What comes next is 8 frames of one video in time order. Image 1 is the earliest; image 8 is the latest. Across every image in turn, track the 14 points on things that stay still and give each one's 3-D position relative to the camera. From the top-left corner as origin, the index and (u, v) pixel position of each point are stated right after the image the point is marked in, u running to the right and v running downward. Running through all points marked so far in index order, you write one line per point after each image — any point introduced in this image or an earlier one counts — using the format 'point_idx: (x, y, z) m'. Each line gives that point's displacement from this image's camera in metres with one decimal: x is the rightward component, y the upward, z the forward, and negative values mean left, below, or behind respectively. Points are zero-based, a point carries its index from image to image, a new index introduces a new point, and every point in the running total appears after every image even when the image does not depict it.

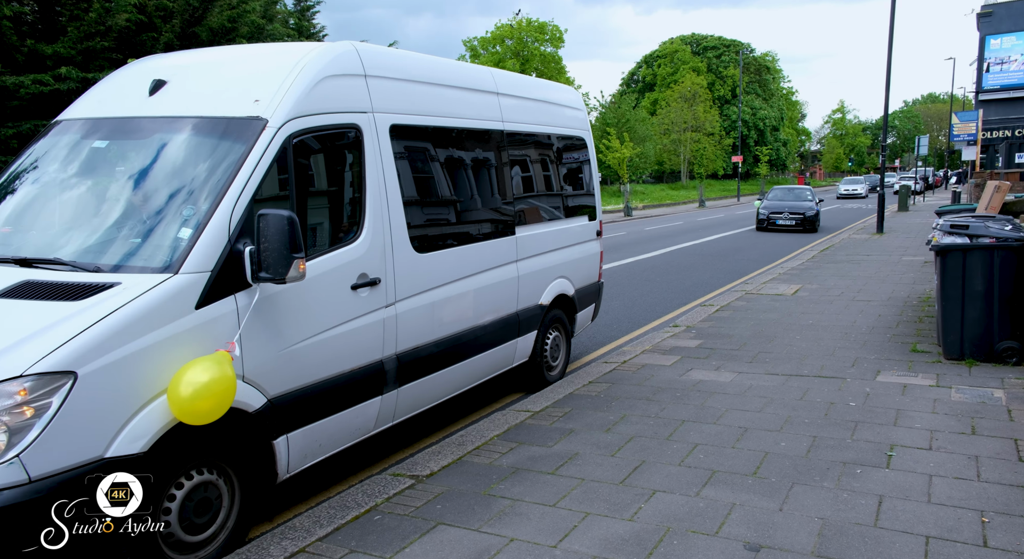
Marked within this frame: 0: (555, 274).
0: (+0.3, 0.0, +6.5) m
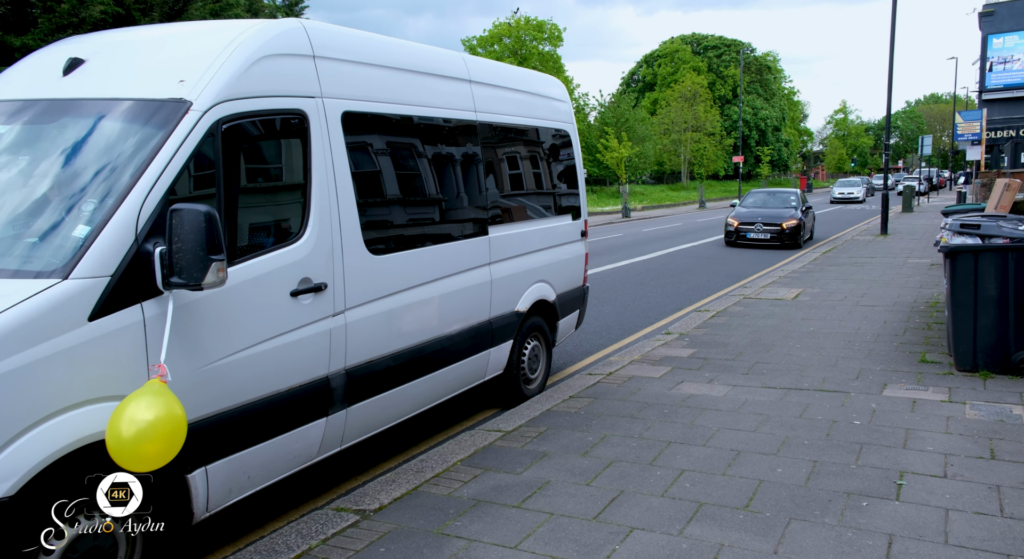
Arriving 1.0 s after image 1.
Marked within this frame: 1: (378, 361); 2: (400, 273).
0: (+0.2, 0.0, +6.0) m
1: (-0.7, -0.4, +4.3) m
2: (-0.6, 0.0, +4.3) m
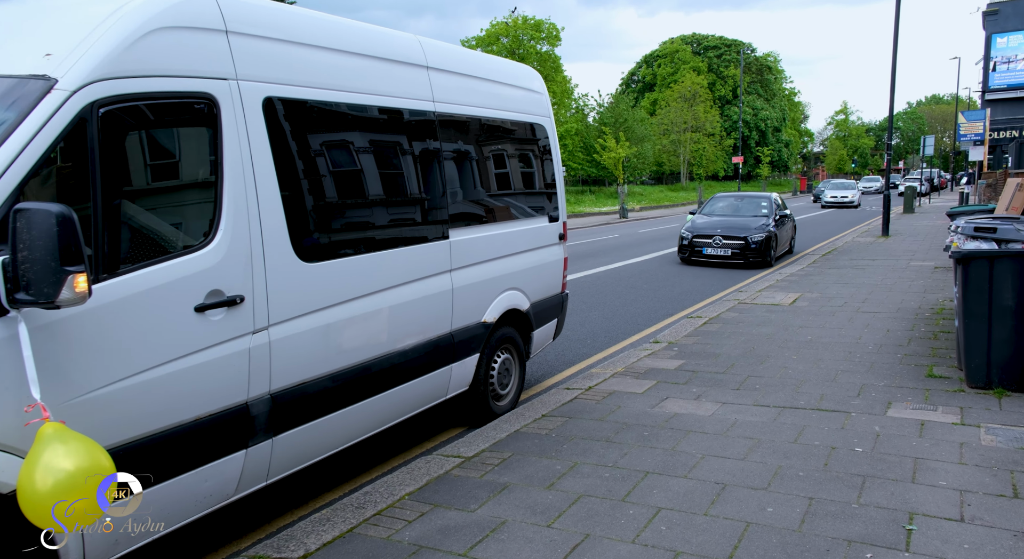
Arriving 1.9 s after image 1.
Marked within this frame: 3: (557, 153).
0: (-0.1, 0.0, +5.4) m
1: (-0.9, -0.5, +3.7) m
2: (-0.8, 0.0, +3.8) m
3: (+0.3, +1.1, +6.4) m
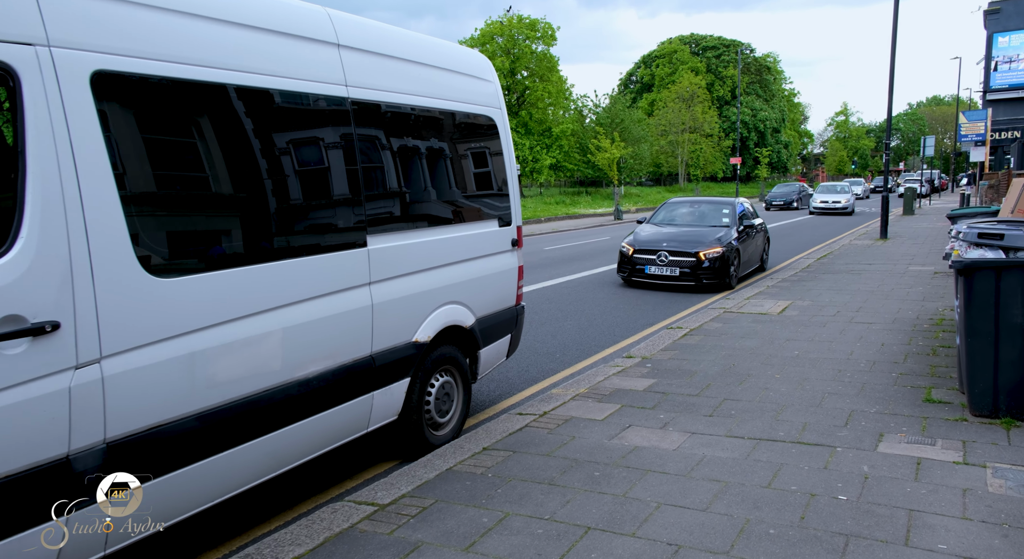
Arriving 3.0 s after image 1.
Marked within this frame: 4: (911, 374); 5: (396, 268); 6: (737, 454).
0: (-0.4, -0.1, +4.8) m
1: (-1.3, -0.6, +3.0) m
2: (-1.2, -0.1, +3.1) m
3: (-0.1, +1.0, +5.7) m
4: (+3.1, -0.7, +6.1) m
5: (-0.6, +0.1, +4.3) m
6: (+1.3, -1.0, +4.5) m
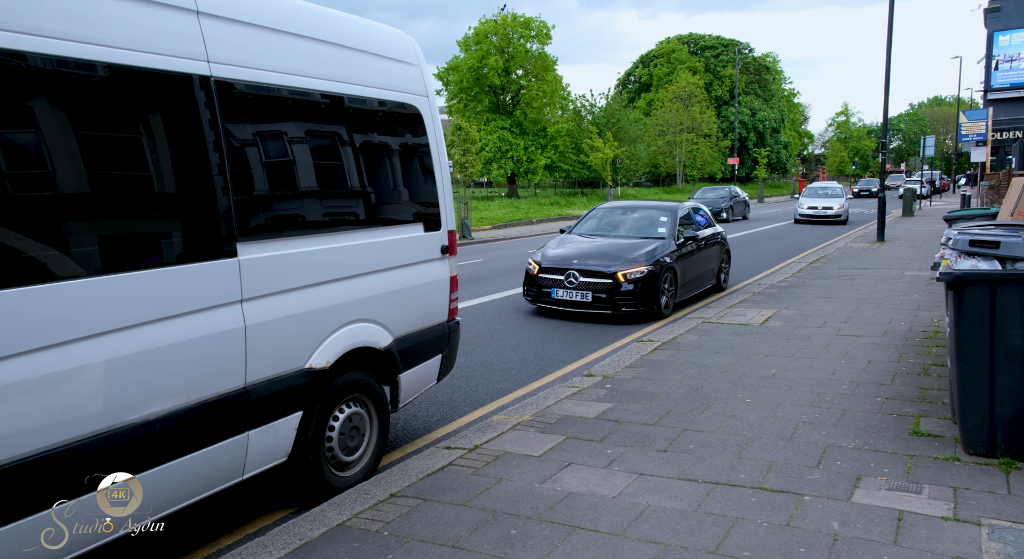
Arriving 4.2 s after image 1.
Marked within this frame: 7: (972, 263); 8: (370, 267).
0: (-0.9, -0.2, +4.1) m
1: (-1.7, -0.6, +2.4) m
2: (-1.6, -0.2, +2.4) m
3: (-0.5, +0.9, +5.0) m
4: (+2.6, -0.8, +5.4) m
5: (-1.1, 0.0, +3.6) m
6: (+0.8, -1.1, +3.8) m
7: (+2.5, +0.1, +4.3) m
8: (-0.8, +0.1, +4.3) m
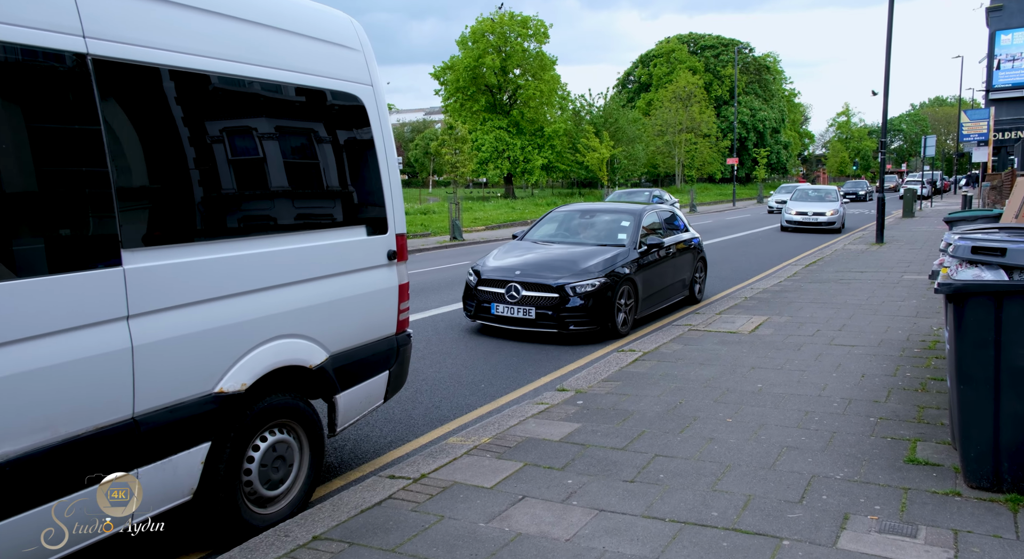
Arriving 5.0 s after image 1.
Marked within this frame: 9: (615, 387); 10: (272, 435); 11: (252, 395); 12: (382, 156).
0: (-1.1, -0.3, +3.6) m
1: (-2.0, -0.7, +1.9) m
2: (-1.9, -0.2, +2.0) m
3: (-0.7, +0.9, +4.5) m
4: (+2.4, -0.9, +4.9) m
5: (-1.3, -0.1, +3.2) m
6: (+0.6, -1.1, +3.3) m
7: (+2.2, 0.0, +3.8) m
8: (-1.0, 0.0, +3.8) m
9: (+0.8, -0.8, +6.1) m
10: (-1.1, -0.7, +3.7) m
11: (-1.2, -0.5, +3.6) m
12: (-0.7, +0.7, +4.5) m
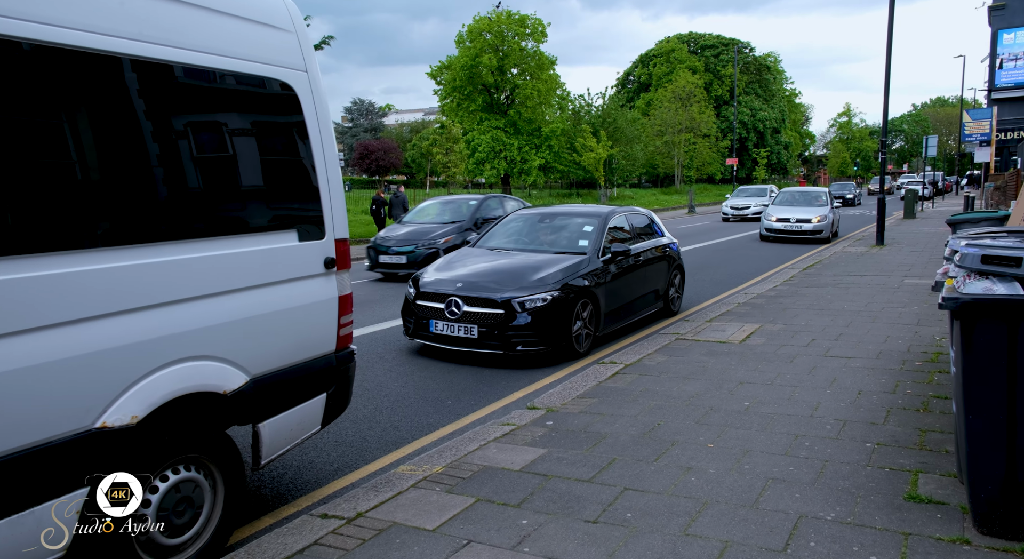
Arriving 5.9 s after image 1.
0: (-1.4, -0.3, +3.1) m
1: (-2.3, -0.7, +1.4) m
2: (-2.2, -0.3, +1.5) m
3: (-1.0, +0.8, +4.0) m
4: (+2.1, -0.9, +4.5) m
5: (-1.6, -0.1, +2.7) m
6: (+0.3, -1.2, +2.8) m
7: (+2.0, 0.0, +3.3) m
8: (-1.3, 0.0, +3.3) m
9: (+0.5, -0.9, +5.6) m
10: (-1.4, -0.8, +3.2) m
11: (-1.4, -0.6, +3.1) m
12: (-1.0, +0.6, +4.0) m
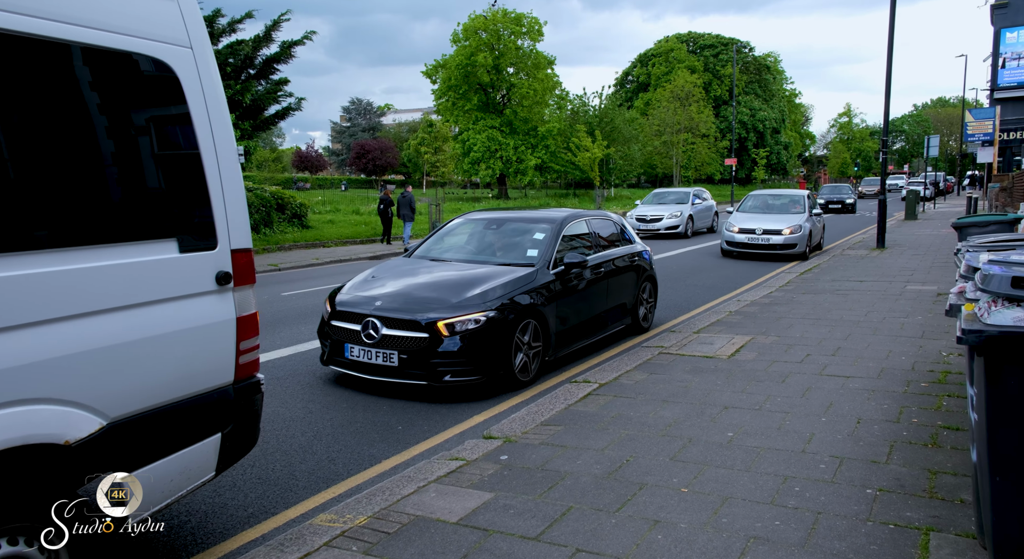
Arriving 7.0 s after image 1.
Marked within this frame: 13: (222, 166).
0: (-1.7, -0.4, +2.5) m
1: (-2.6, -0.8, +0.7) m
2: (-2.4, -0.4, +0.8) m
3: (-1.3, +0.7, +3.4) m
4: (+1.8, -1.0, +3.8) m
5: (-1.9, -0.2, +2.0) m
6: (0.0, -1.3, +2.1) m
7: (+1.7, -0.1, +2.7) m
8: (-1.6, -0.1, +2.7) m
9: (+0.3, -1.0, +4.9) m
10: (-1.7, -0.9, +2.6) m
11: (-1.7, -0.7, +2.5) m
12: (-1.2, +0.5, +3.4) m
13: (-1.2, +0.5, +3.4) m
